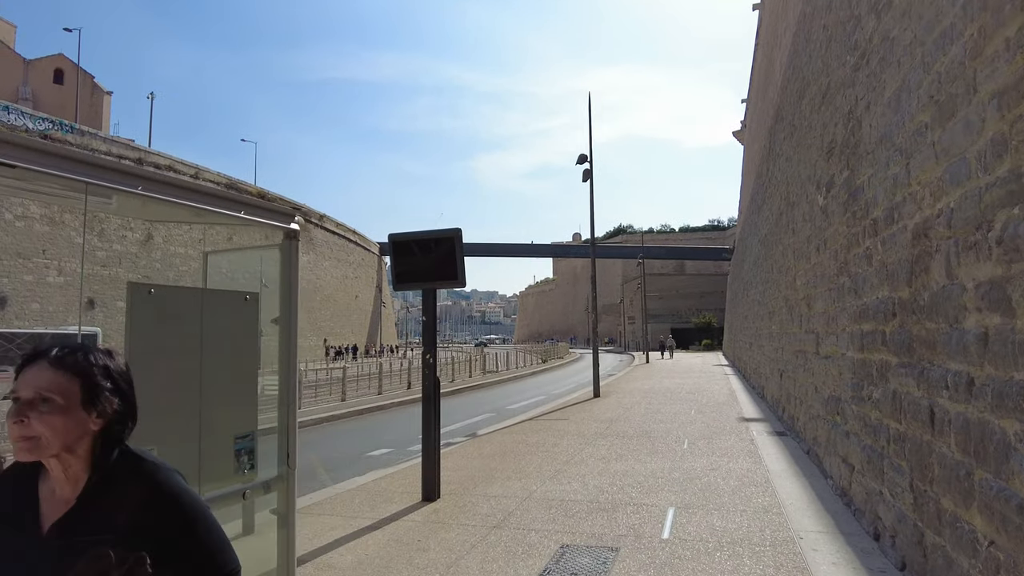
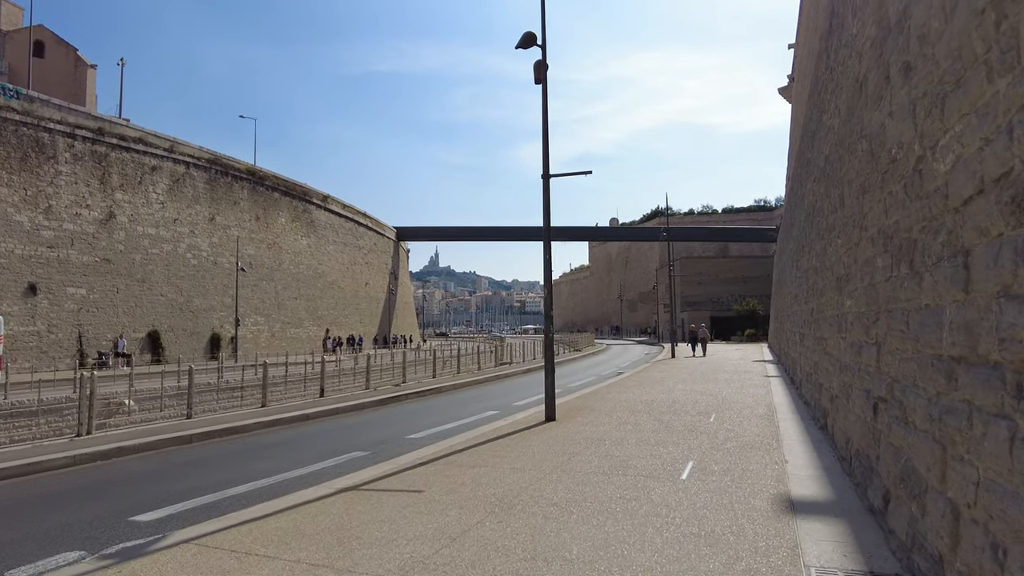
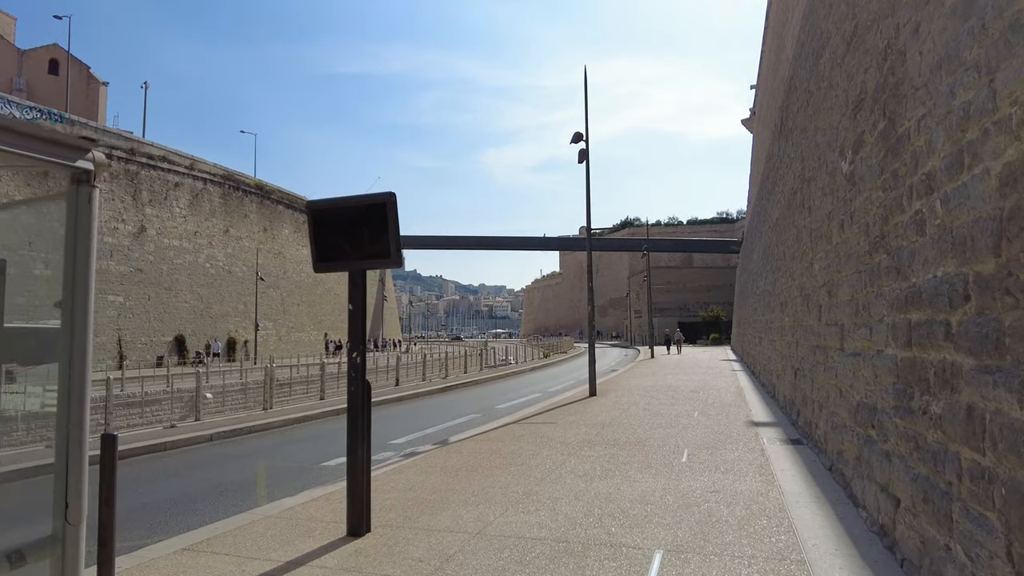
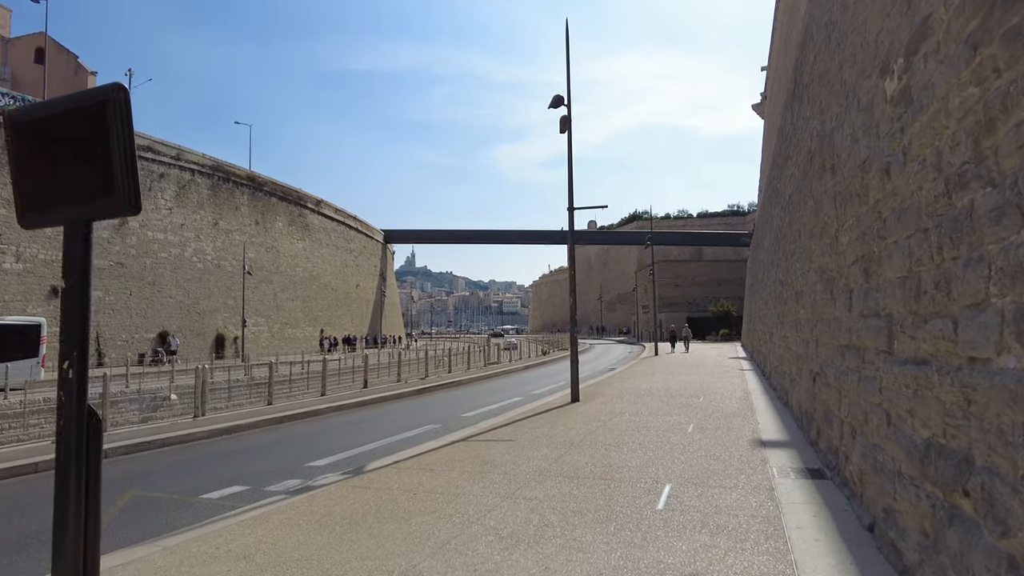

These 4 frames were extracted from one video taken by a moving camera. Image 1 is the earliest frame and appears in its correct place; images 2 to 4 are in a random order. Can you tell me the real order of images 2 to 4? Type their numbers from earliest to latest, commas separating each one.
3, 4, 2
